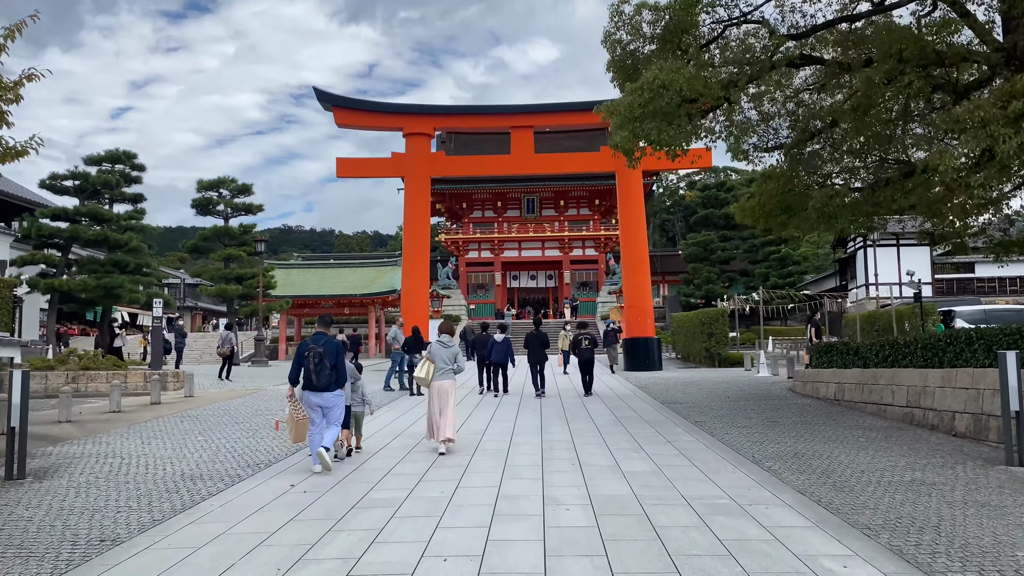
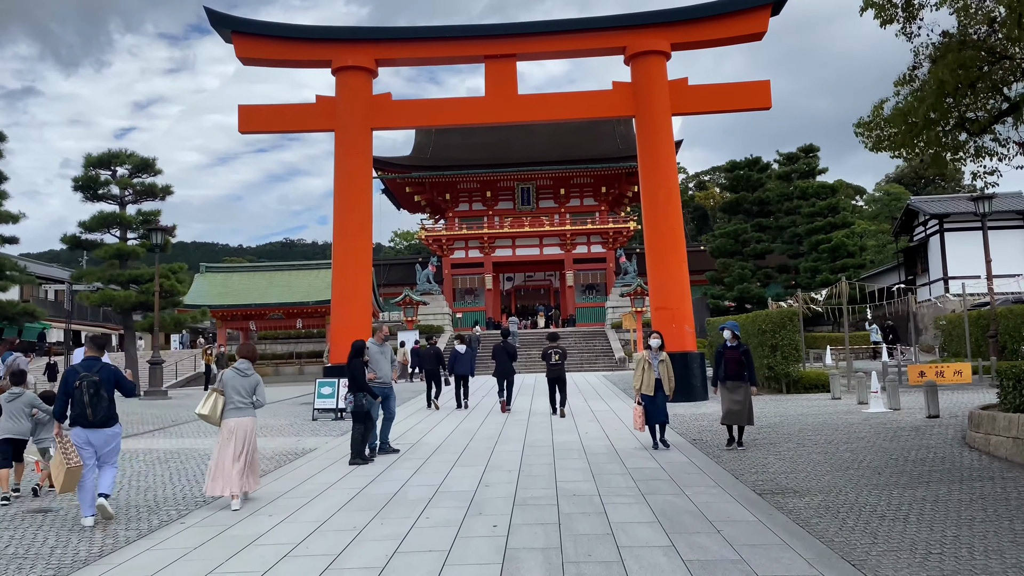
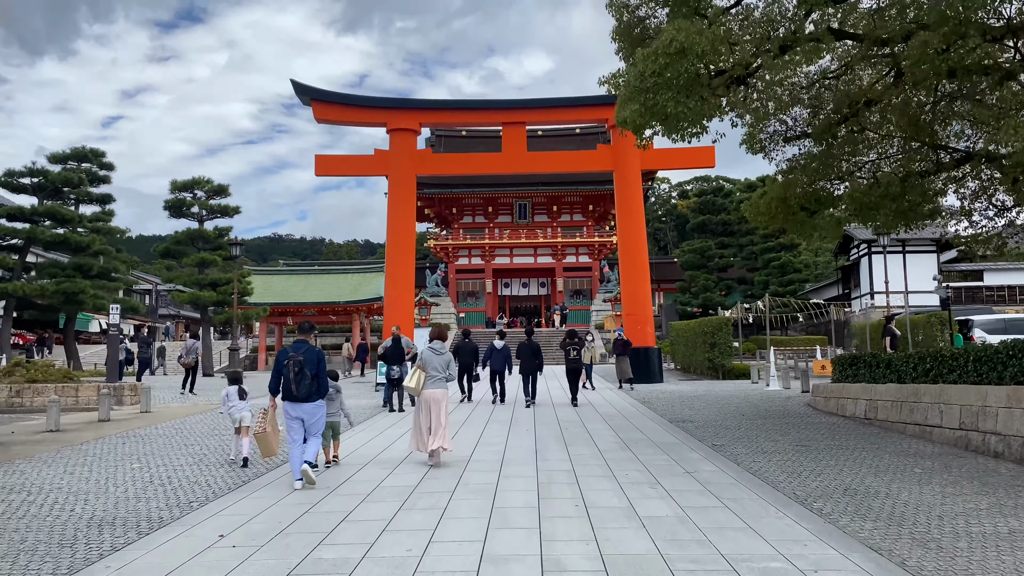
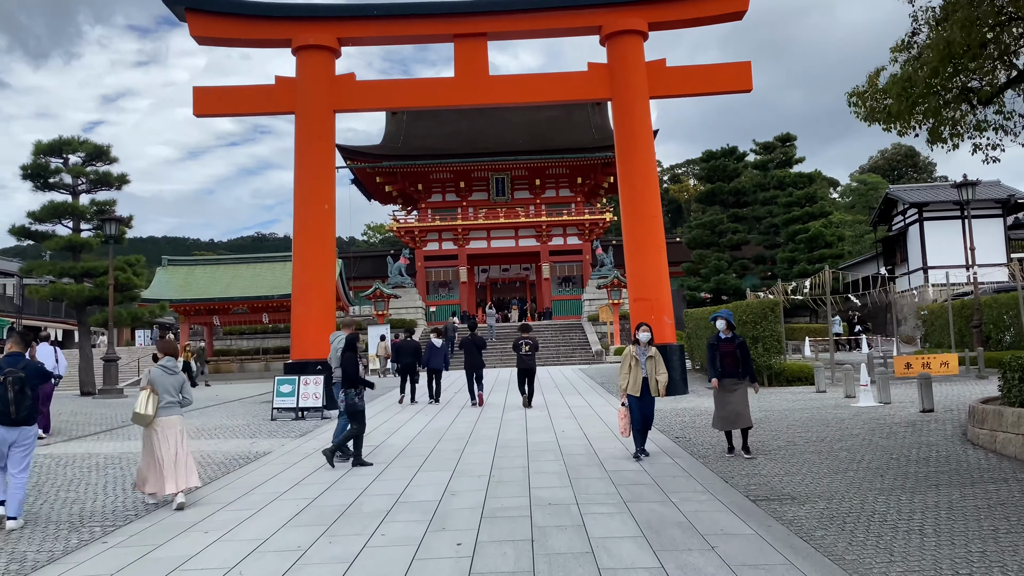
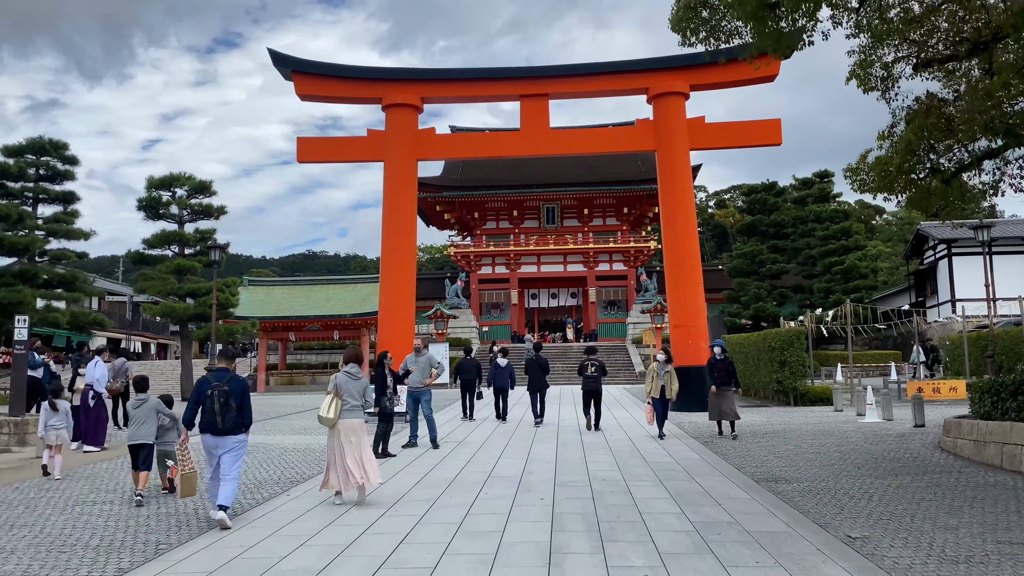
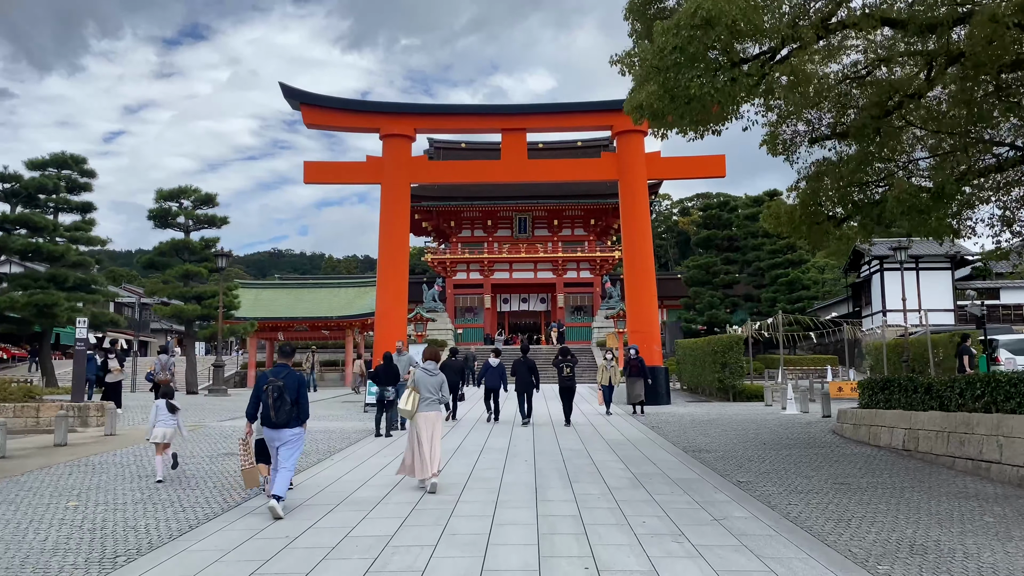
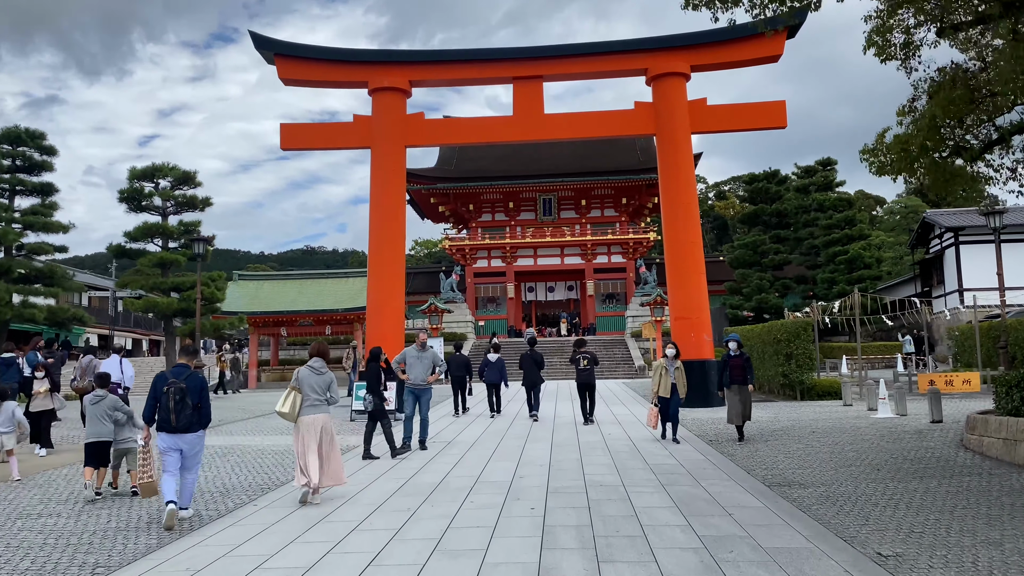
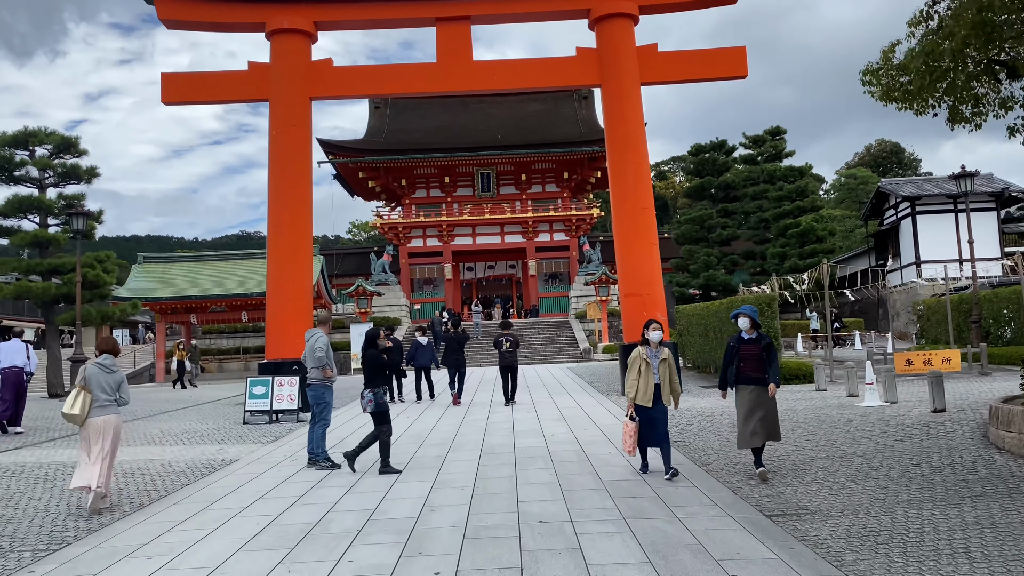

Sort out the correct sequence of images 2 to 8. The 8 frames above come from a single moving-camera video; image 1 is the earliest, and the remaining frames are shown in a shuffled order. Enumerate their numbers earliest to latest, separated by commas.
3, 6, 5, 7, 2, 4, 8
